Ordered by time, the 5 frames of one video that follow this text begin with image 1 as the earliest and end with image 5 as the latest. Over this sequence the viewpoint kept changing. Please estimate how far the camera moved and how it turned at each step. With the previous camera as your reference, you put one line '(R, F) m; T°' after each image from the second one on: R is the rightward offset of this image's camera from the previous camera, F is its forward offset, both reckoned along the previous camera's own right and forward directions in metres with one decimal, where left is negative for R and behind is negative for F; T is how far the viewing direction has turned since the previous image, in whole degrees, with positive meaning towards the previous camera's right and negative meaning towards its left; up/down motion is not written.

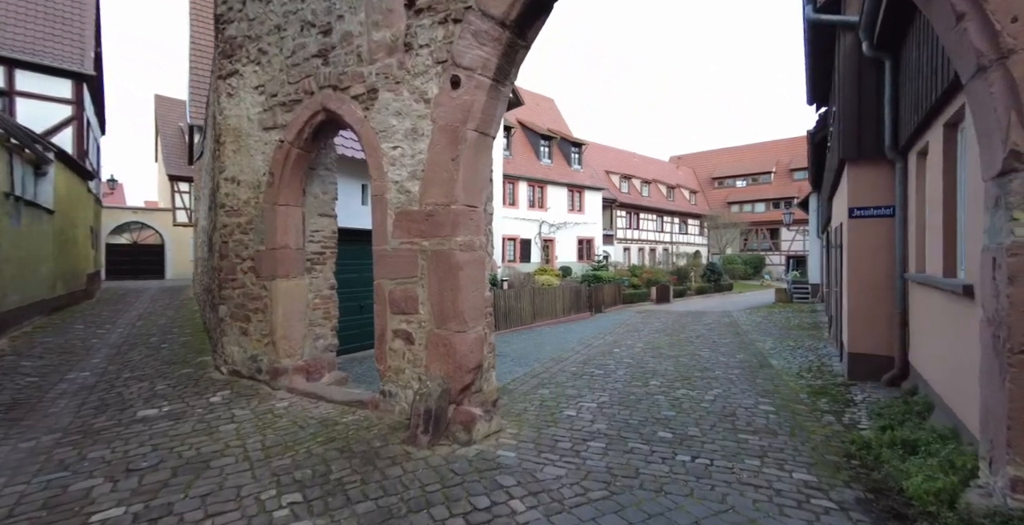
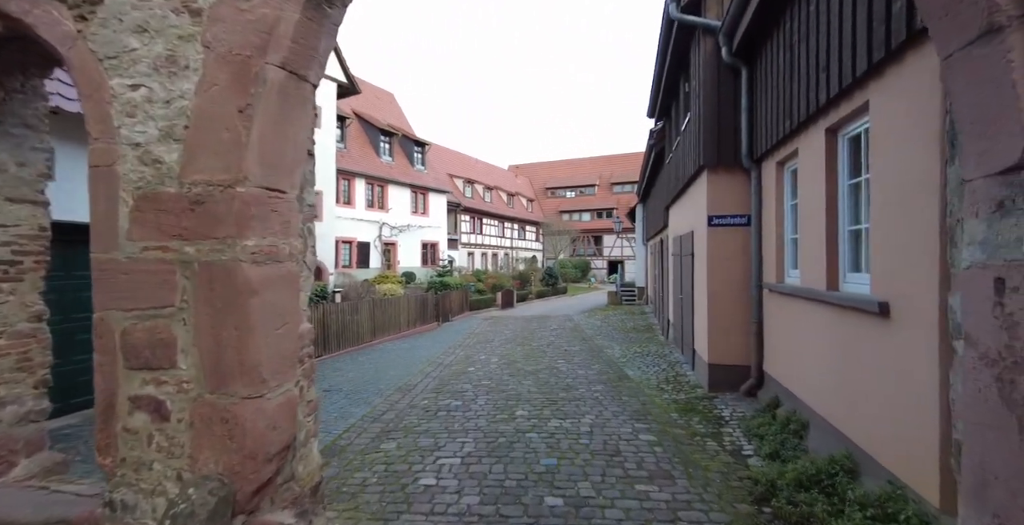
(0.0, +1.3) m; +19°
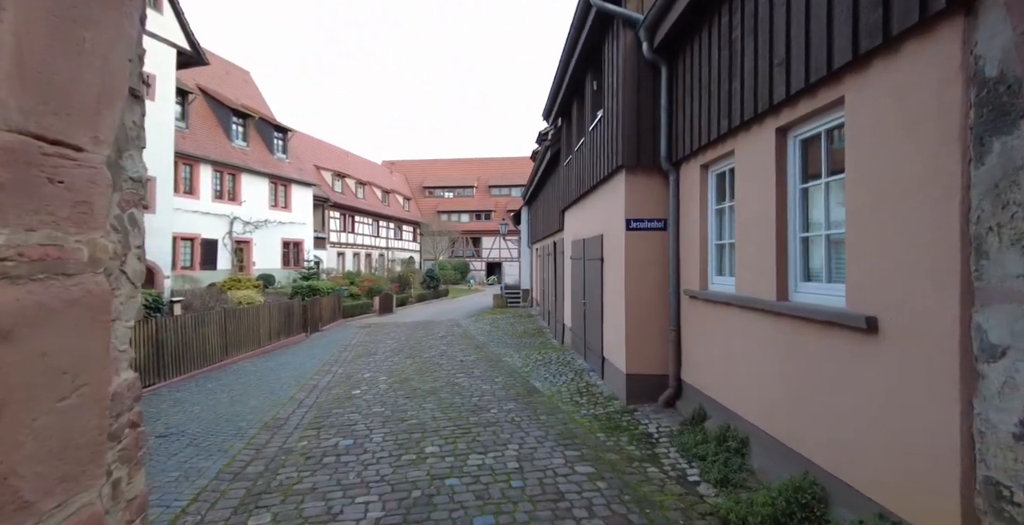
(-0.4, +0.9) m; +15°
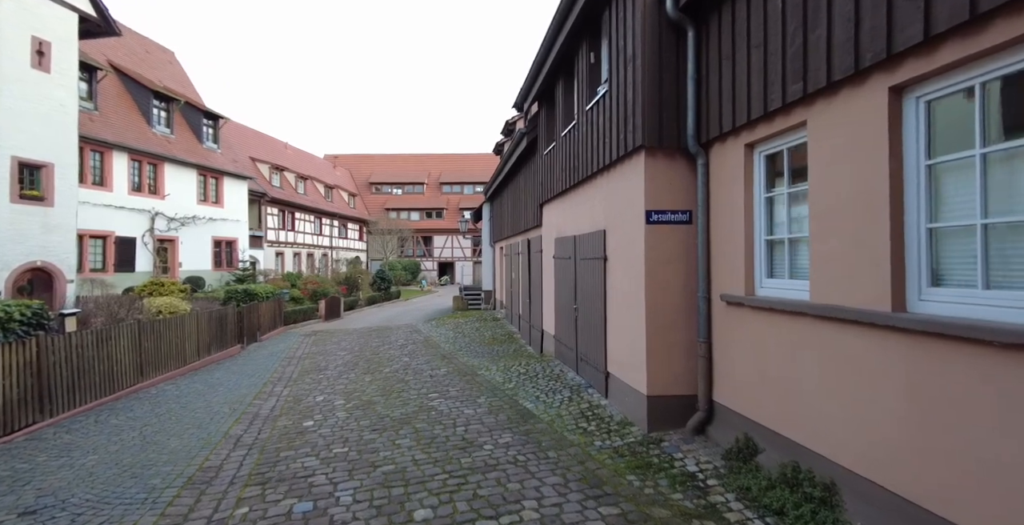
(-0.5, +1.1) m; +6°
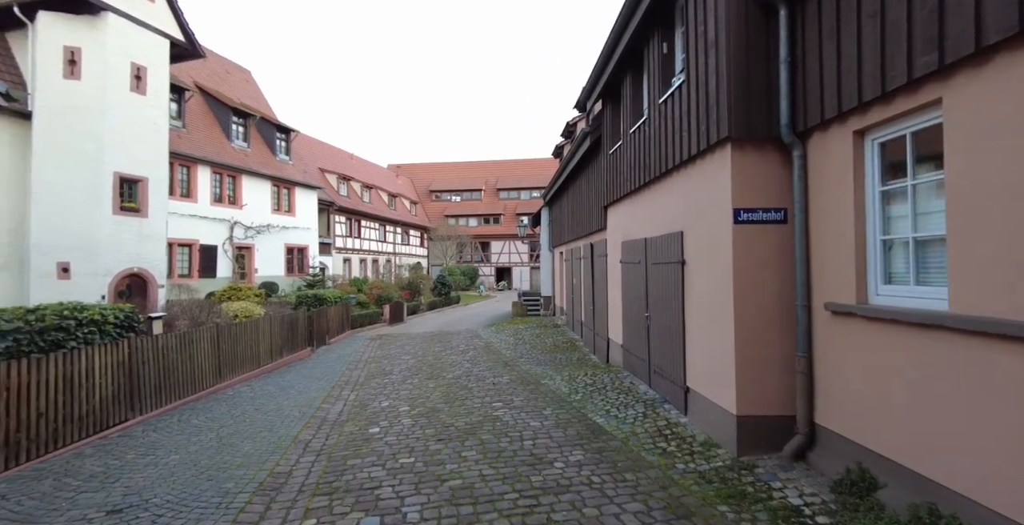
(-0.1, +0.3) m; -7°
